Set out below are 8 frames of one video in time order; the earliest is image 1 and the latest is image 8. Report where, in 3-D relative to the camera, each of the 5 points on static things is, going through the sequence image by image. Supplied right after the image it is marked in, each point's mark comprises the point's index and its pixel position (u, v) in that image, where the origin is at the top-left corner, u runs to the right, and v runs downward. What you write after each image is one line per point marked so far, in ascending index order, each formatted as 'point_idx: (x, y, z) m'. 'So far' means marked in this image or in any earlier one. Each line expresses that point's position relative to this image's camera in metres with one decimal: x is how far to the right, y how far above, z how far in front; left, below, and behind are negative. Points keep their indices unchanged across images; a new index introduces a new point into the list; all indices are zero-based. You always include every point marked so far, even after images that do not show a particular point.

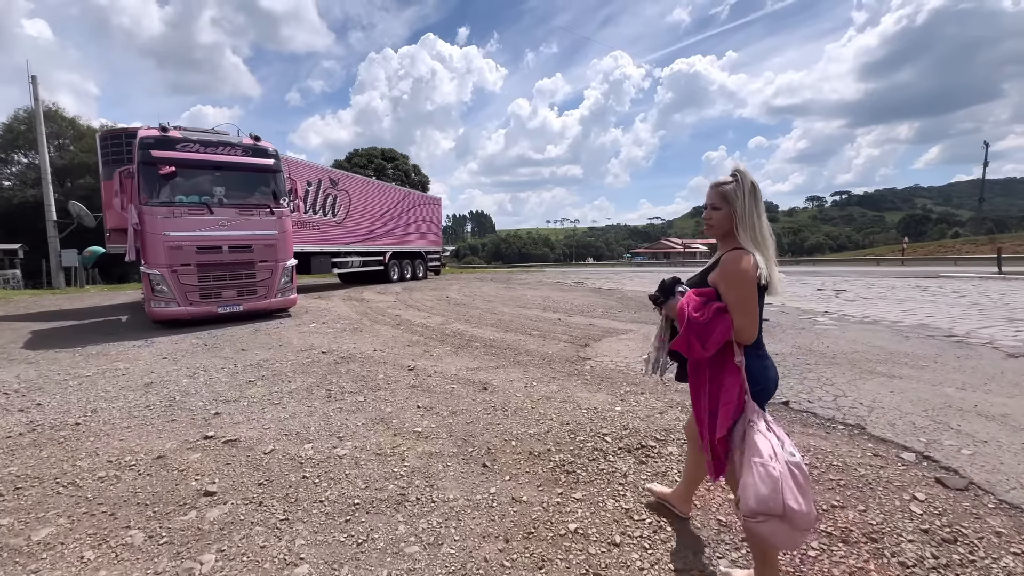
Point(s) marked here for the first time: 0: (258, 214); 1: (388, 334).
0: (-5.7, +1.7, +10.1) m
1: (-2.2, -0.8, +8.2) m
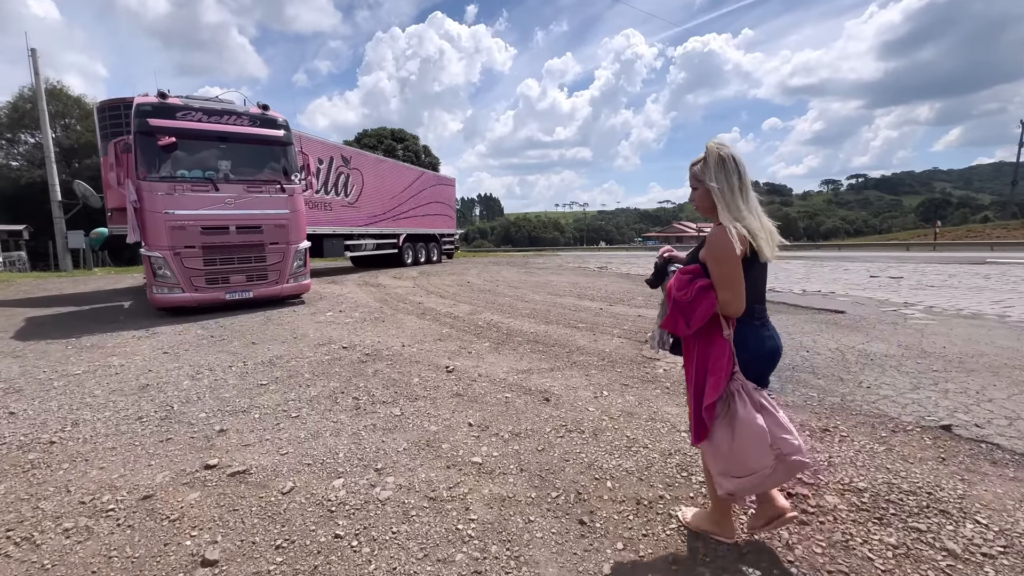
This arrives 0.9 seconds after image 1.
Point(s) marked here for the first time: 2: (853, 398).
0: (-5.0, +2.0, +9.2) m
1: (-1.6, -0.6, +7.3) m
2: (+3.0, -1.0, +3.9) m
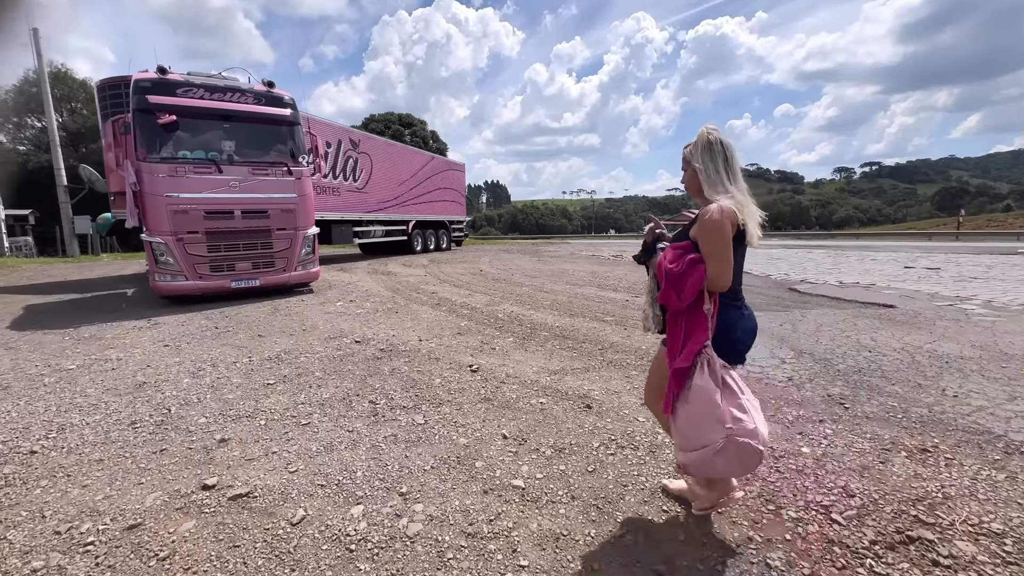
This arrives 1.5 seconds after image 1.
0: (-4.6, +2.2, +8.7) m
1: (-1.2, -0.5, +6.8) m
2: (+3.2, -0.9, +3.4) m
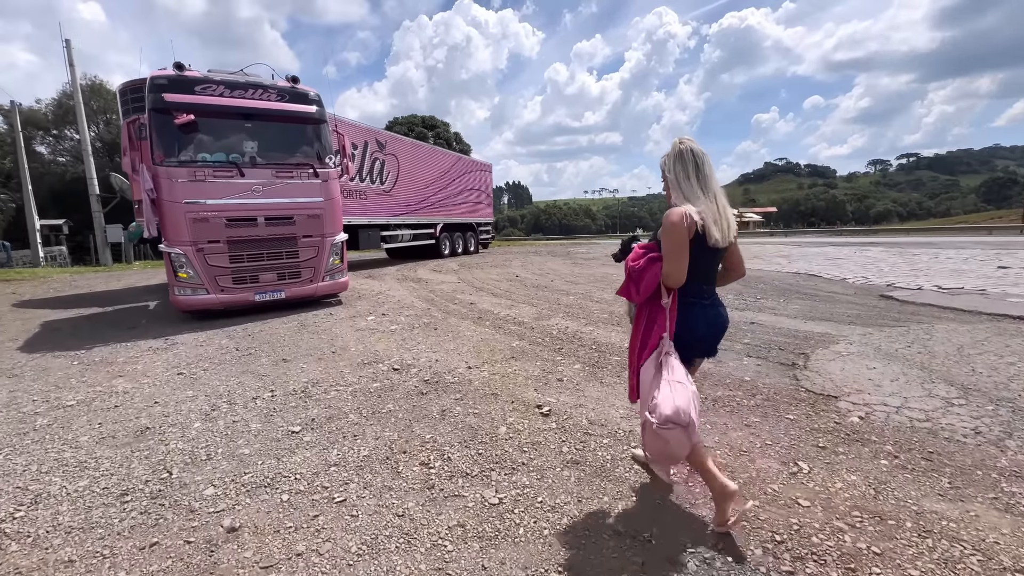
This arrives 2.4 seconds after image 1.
0: (-3.8, +2.0, +8.0) m
1: (-0.5, -0.6, +6.0) m
2: (+3.8, -1.0, +2.3) m
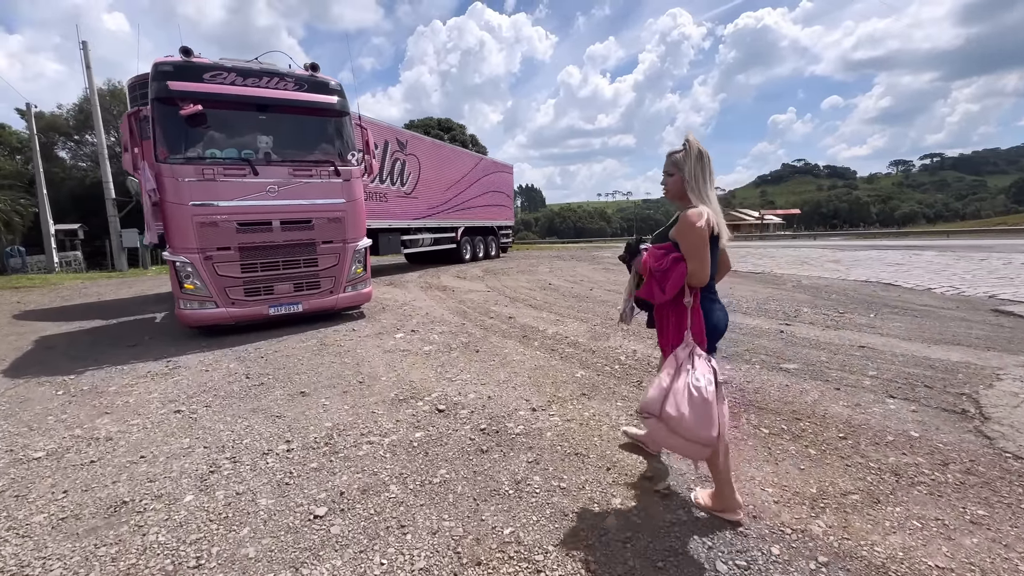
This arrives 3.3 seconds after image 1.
0: (-3.1, +1.8, +7.2) m
1: (+0.2, -0.8, +5.0) m
2: (+4.4, -1.2, +1.2) m
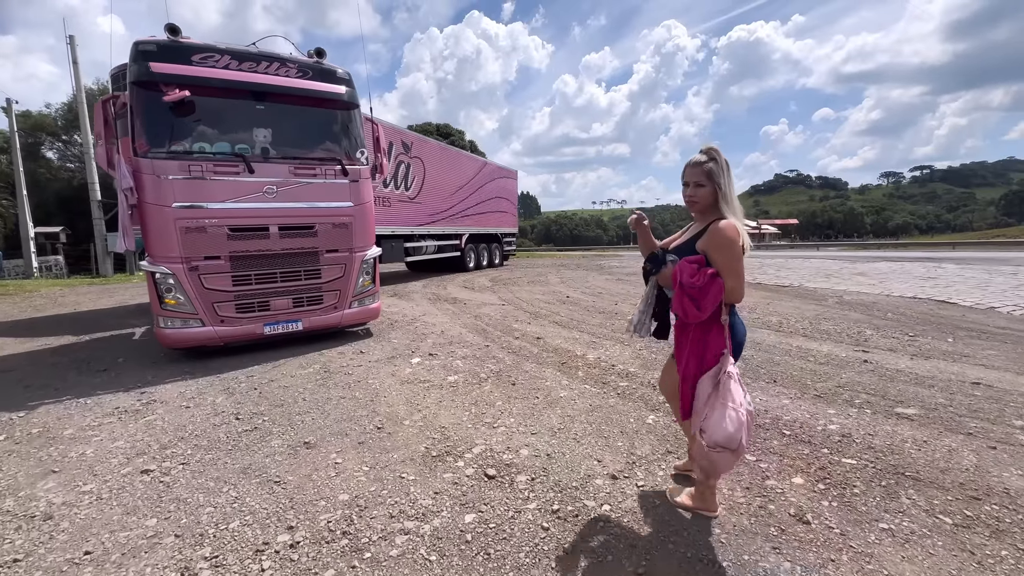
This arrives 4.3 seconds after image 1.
0: (-2.6, +1.6, +6.3) m
1: (+0.6, -1.0, +4.2) m
2: (+4.9, -1.4, +0.4) m
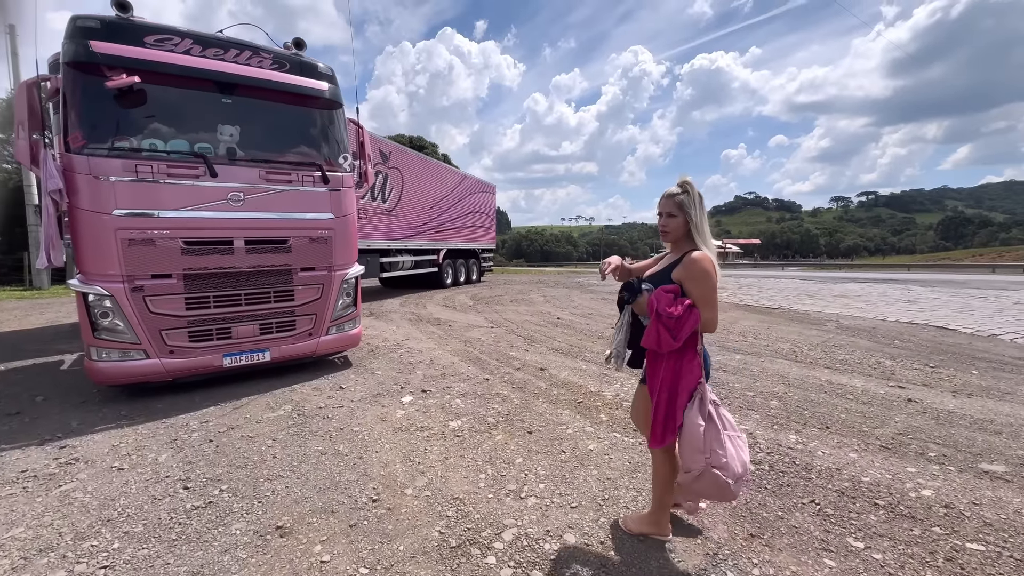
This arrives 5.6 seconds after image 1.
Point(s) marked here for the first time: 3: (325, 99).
0: (-2.6, +1.3, +5.5) m
1: (+0.8, -1.3, +3.5) m
2: (+5.3, -1.6, 0.0) m
3: (-2.5, +2.5, +6.0) m
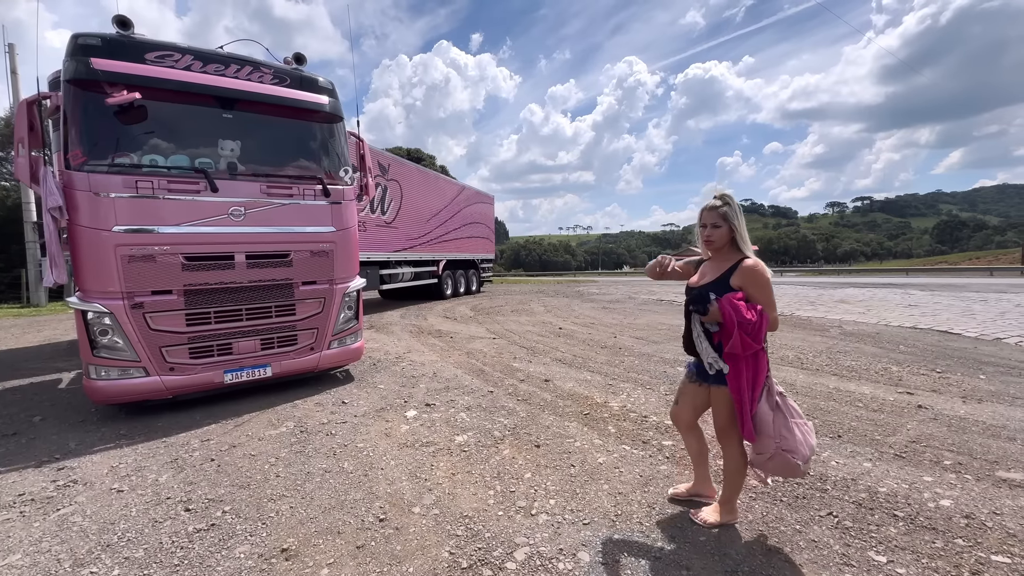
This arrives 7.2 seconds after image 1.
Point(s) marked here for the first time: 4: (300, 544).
0: (-2.6, +1.1, +5.4) m
1: (+0.8, -1.4, +3.4) m
2: (+5.4, -1.5, 0.0) m
3: (-2.5, +2.3, +6.0) m
4: (-1.2, -1.5, +2.6) m
